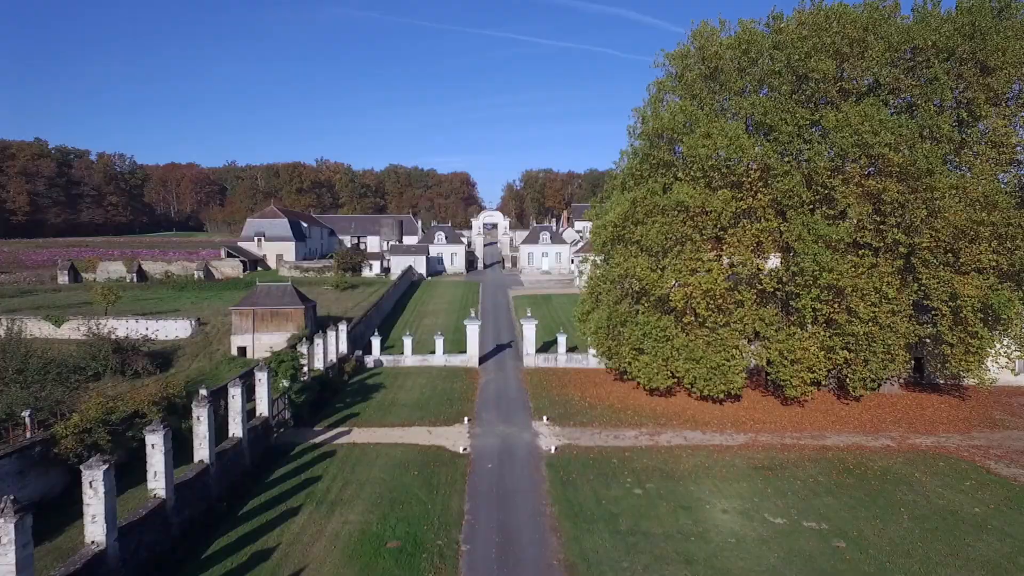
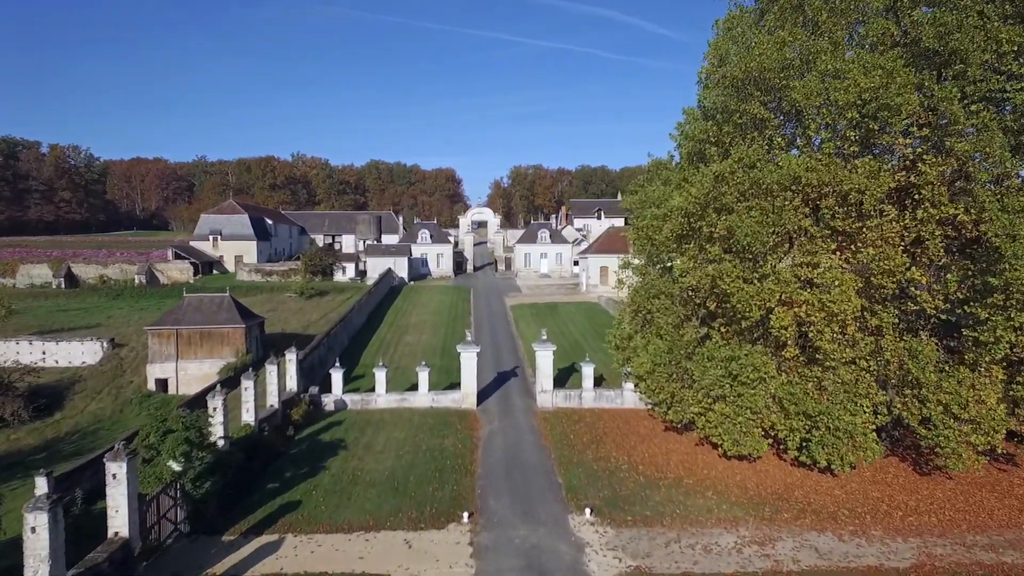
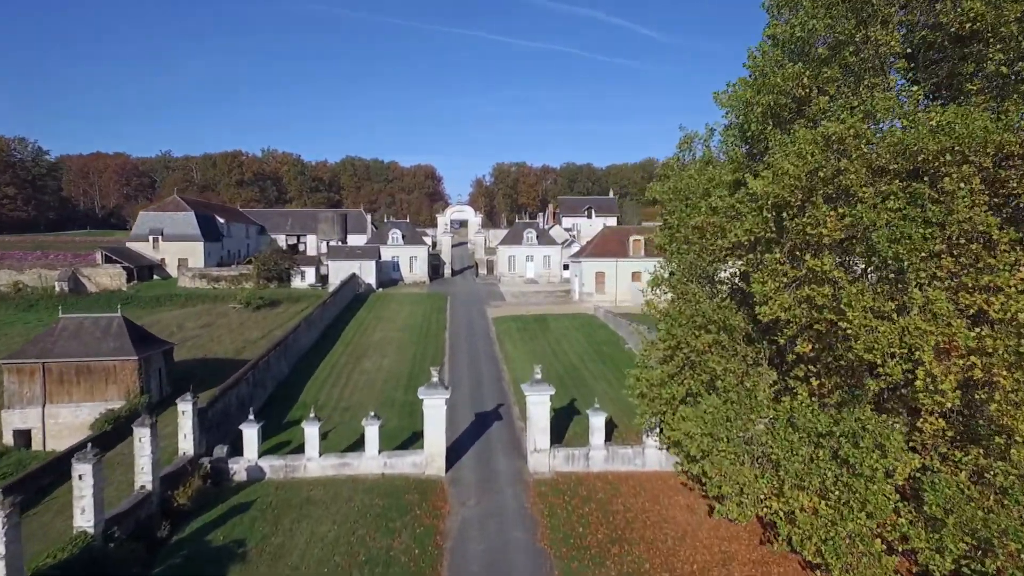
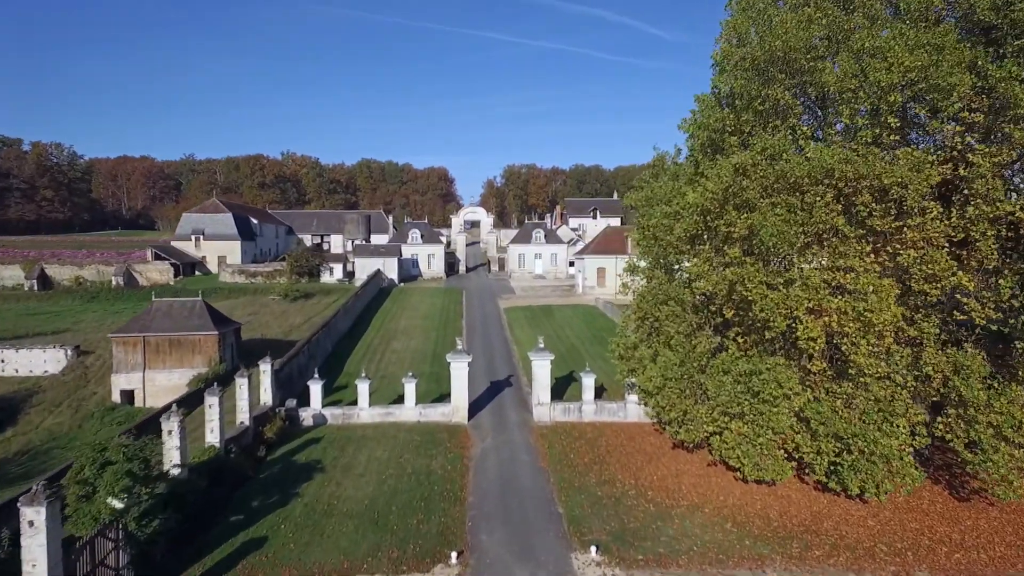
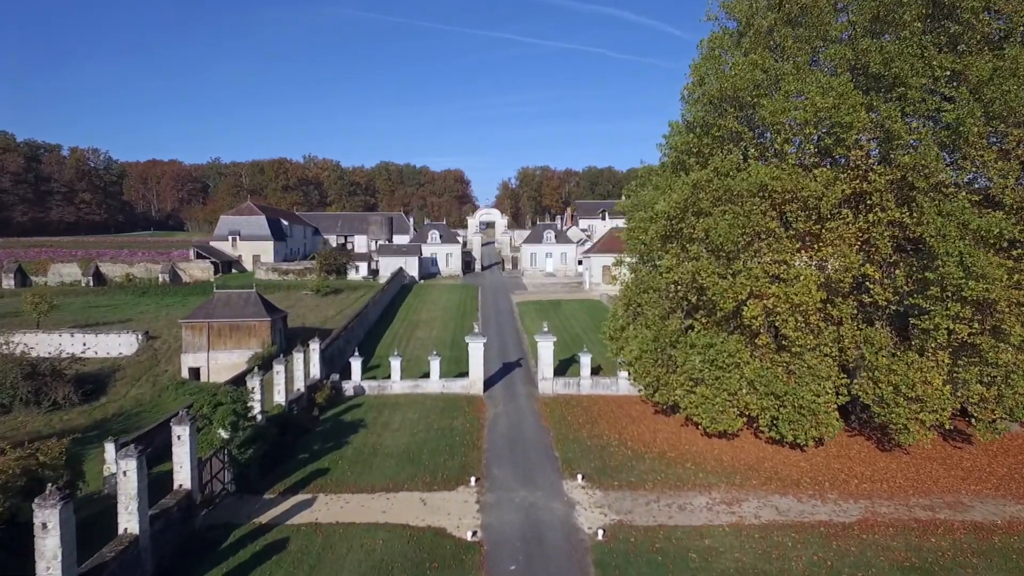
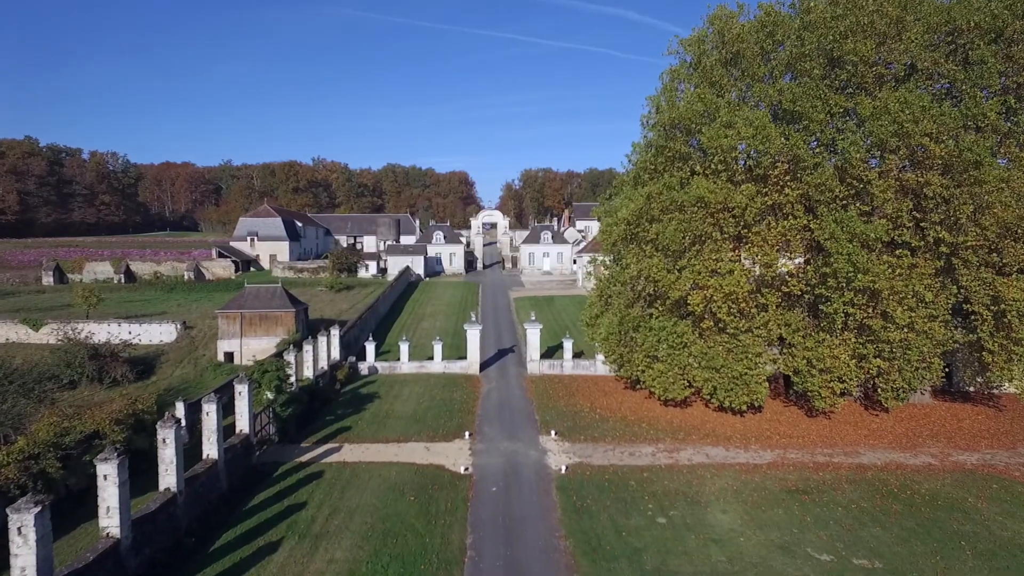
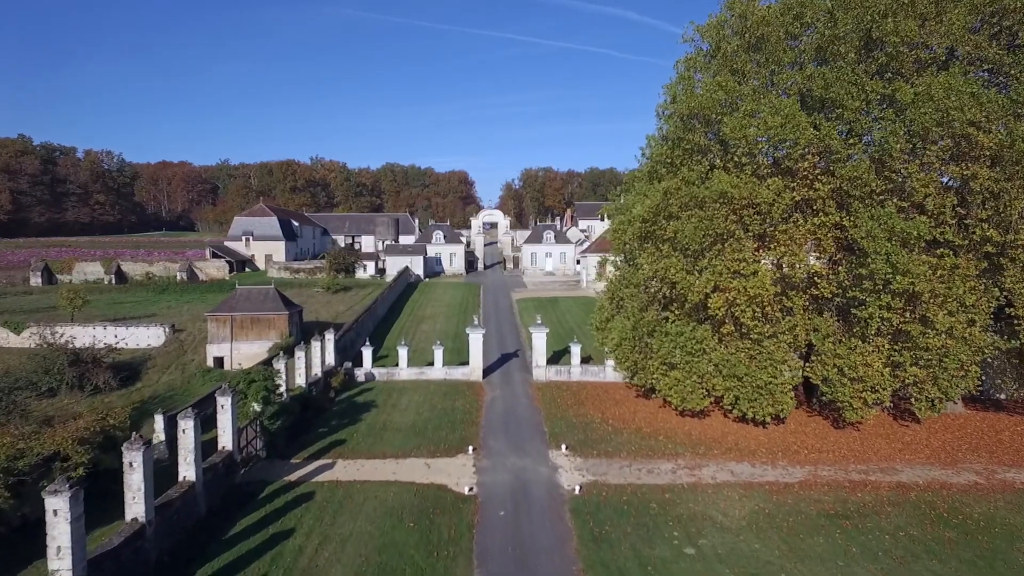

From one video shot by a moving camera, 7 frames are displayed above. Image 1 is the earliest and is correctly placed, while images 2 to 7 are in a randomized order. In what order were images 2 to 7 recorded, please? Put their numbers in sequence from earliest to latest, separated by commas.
6, 7, 5, 2, 4, 3
